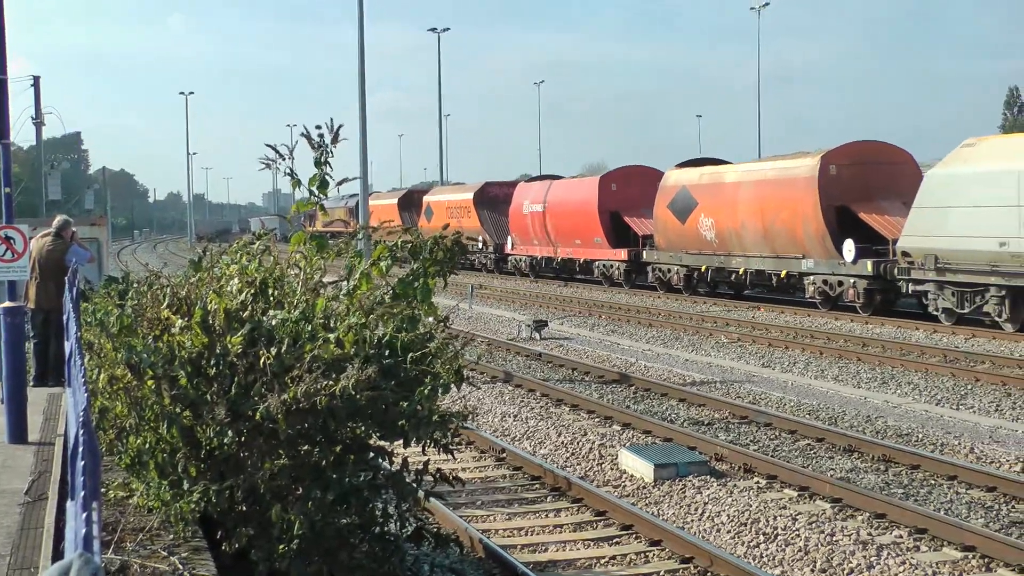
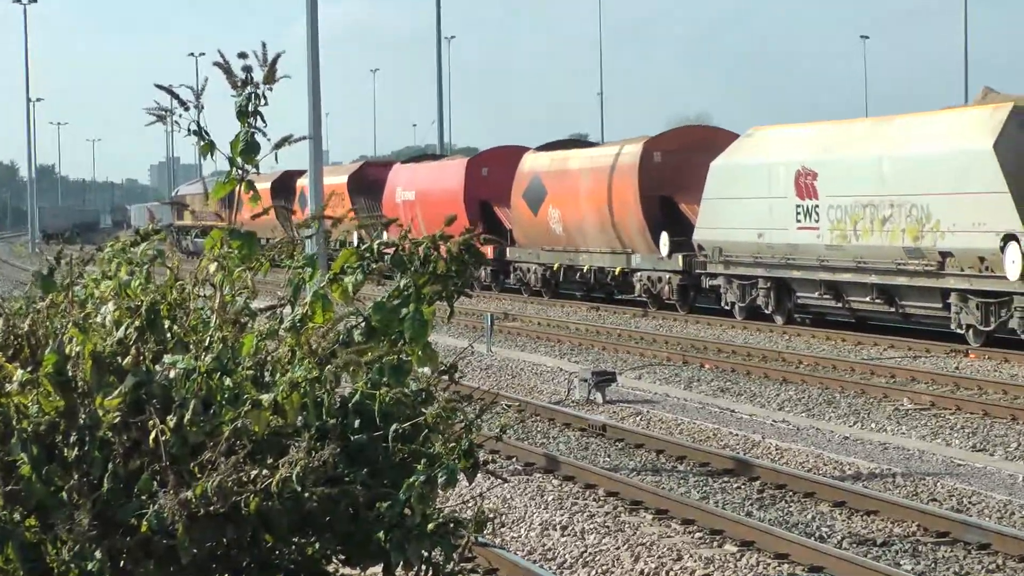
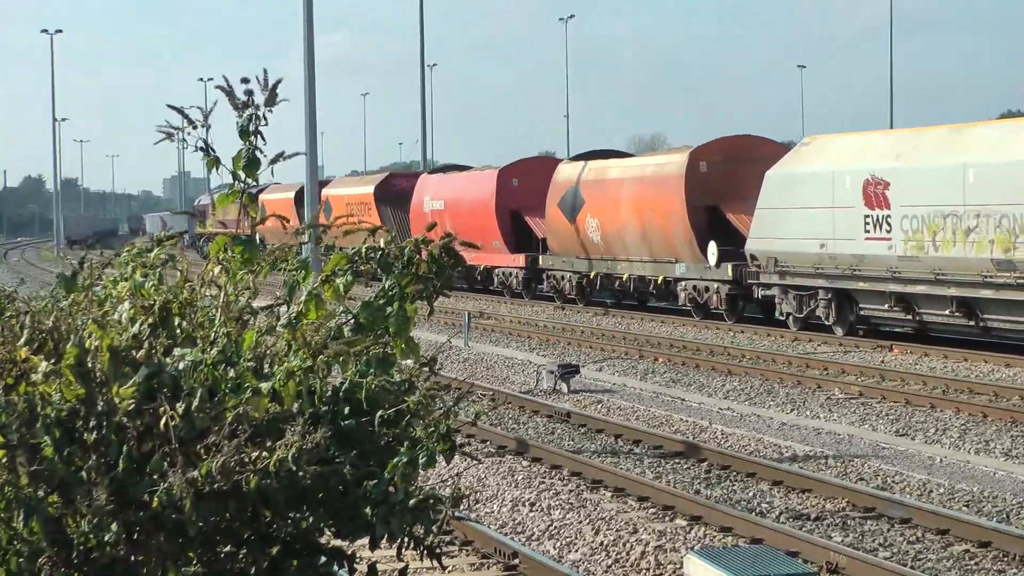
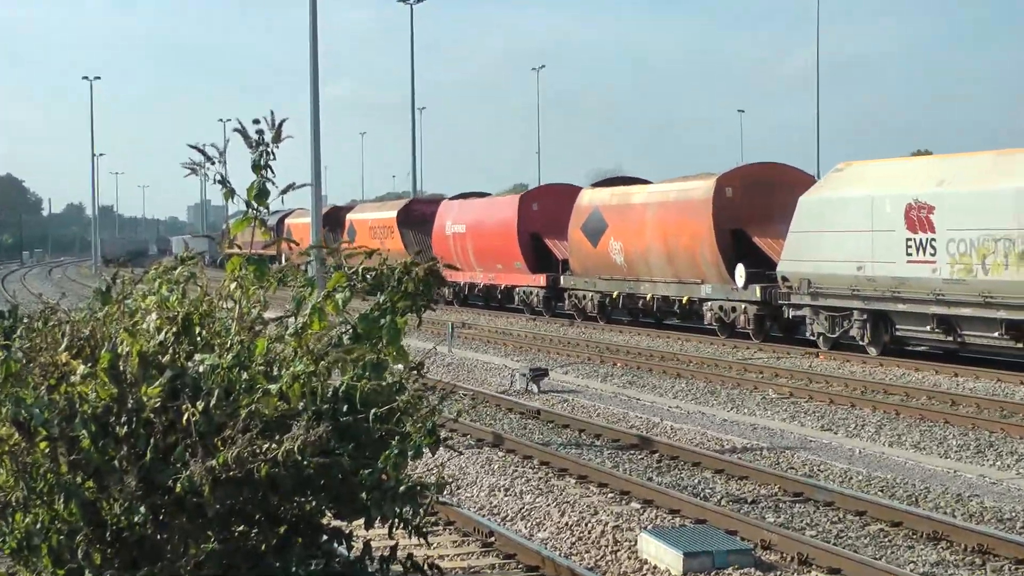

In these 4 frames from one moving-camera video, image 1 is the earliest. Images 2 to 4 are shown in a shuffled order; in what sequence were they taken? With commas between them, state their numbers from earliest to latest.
4, 3, 2
